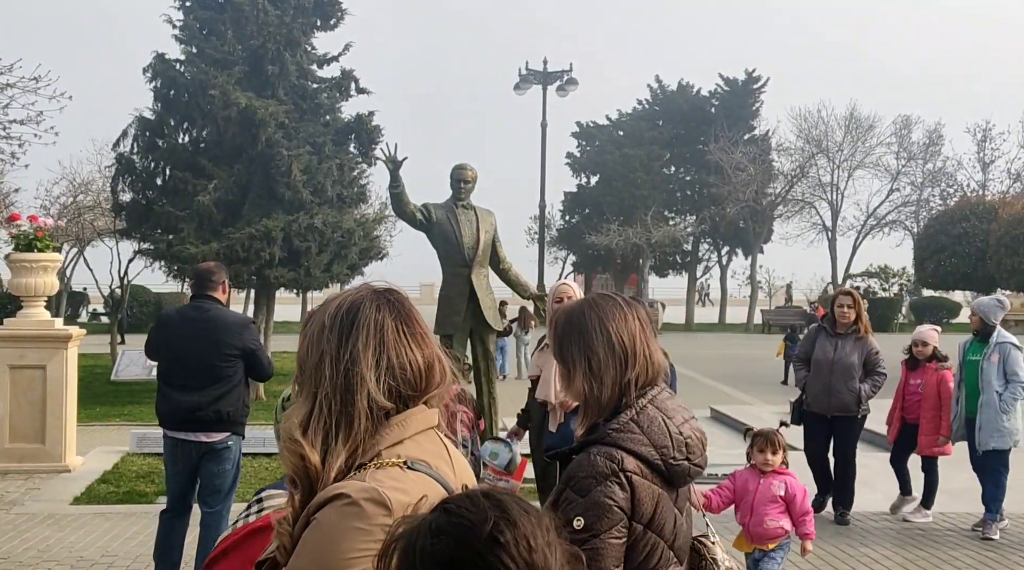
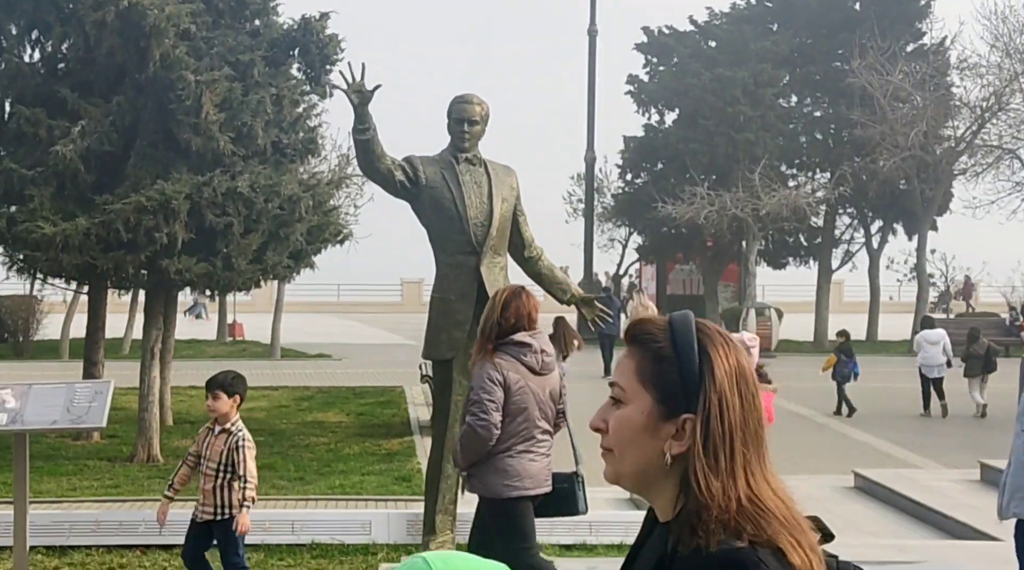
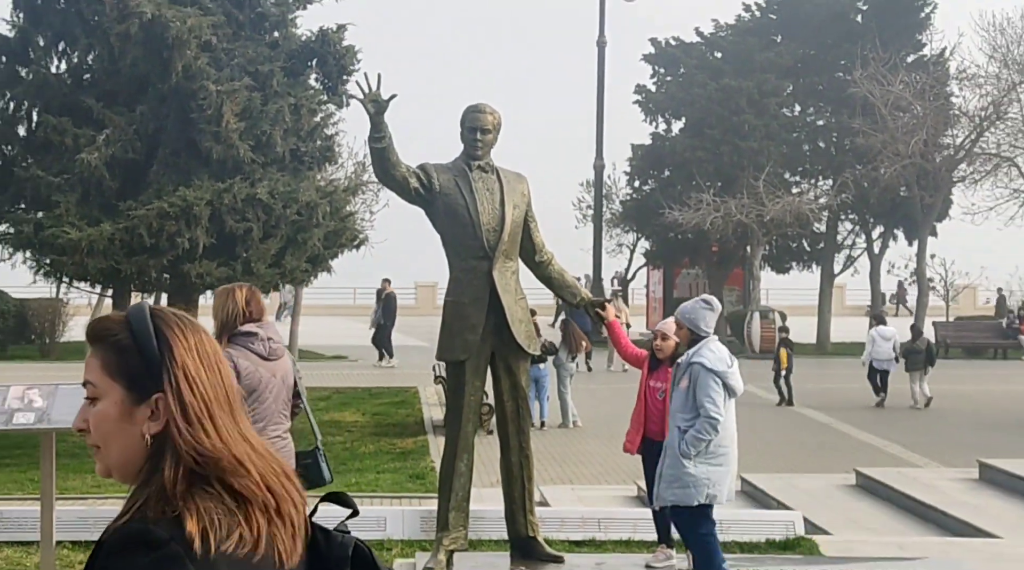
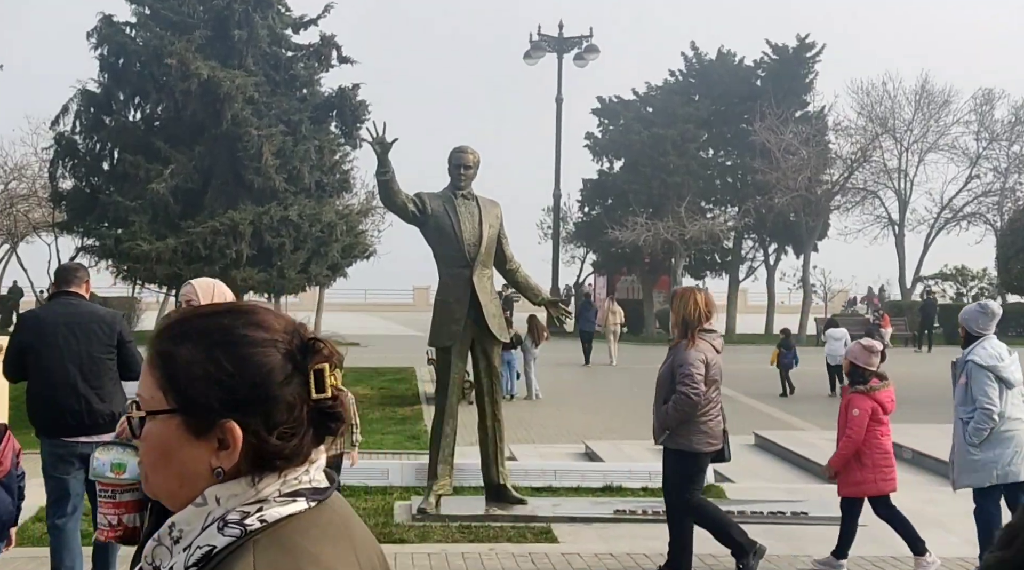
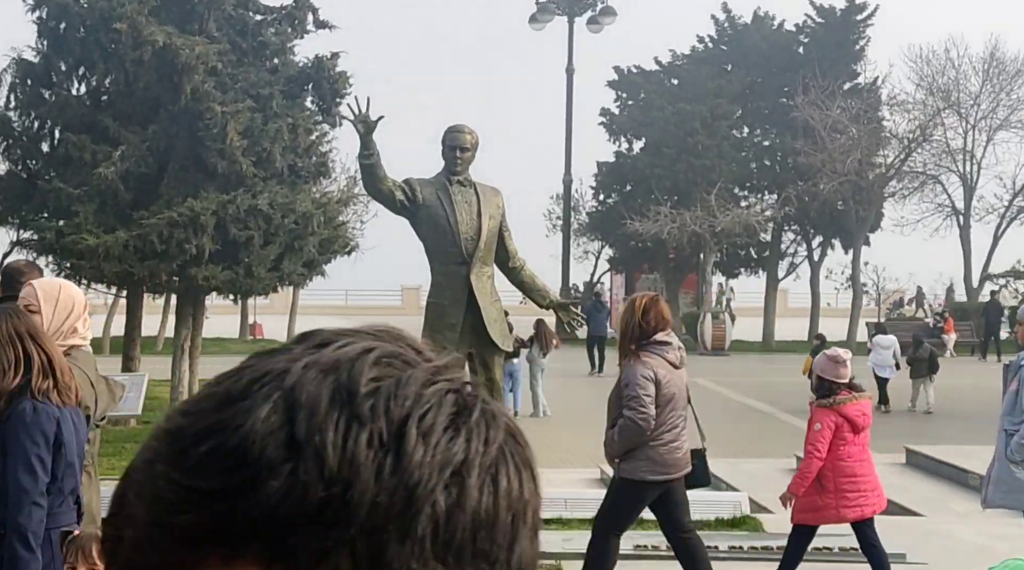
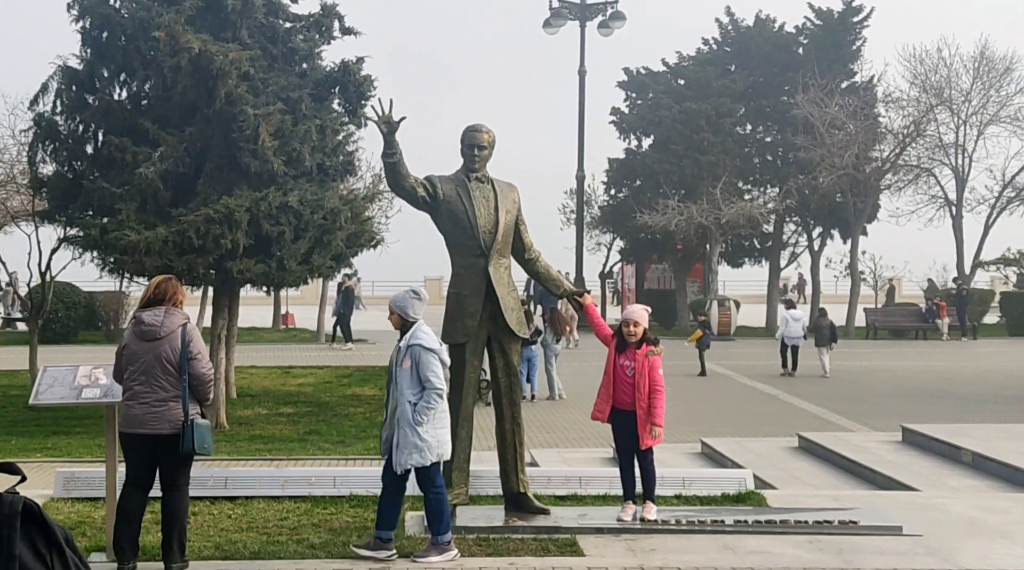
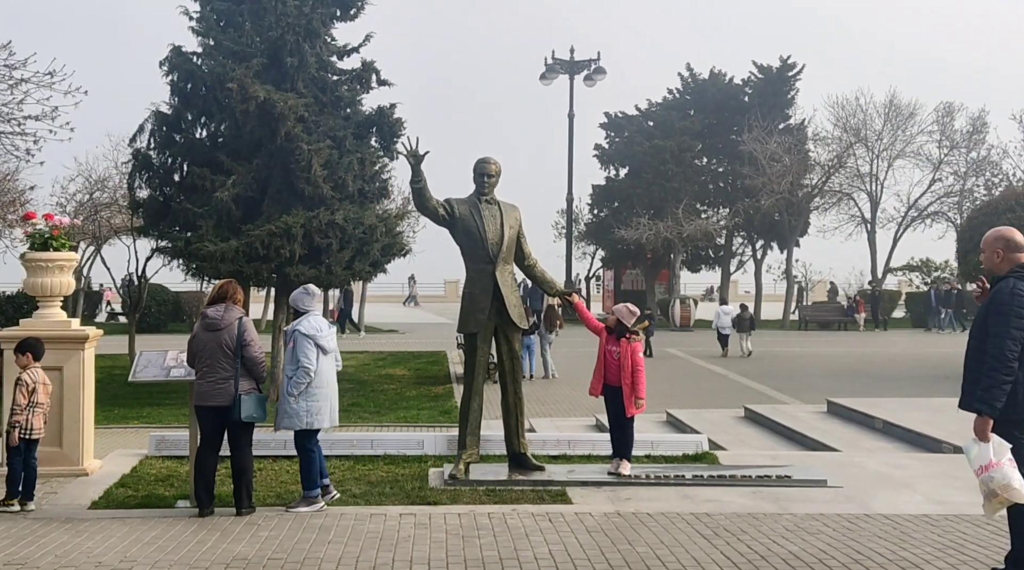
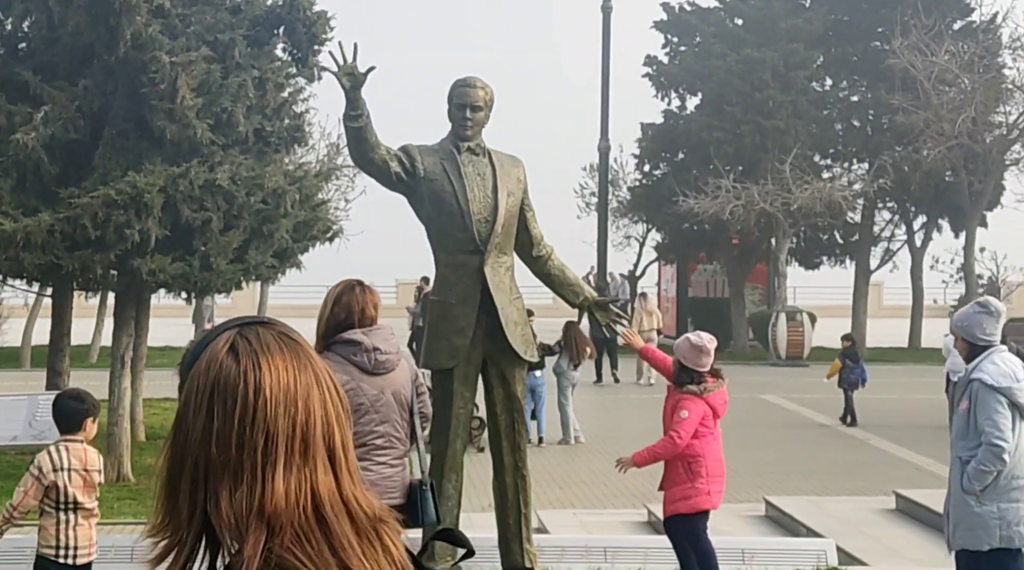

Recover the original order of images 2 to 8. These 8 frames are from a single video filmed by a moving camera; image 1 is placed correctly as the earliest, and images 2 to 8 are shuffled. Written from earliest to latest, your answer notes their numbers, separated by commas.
4, 5, 2, 8, 3, 6, 7
